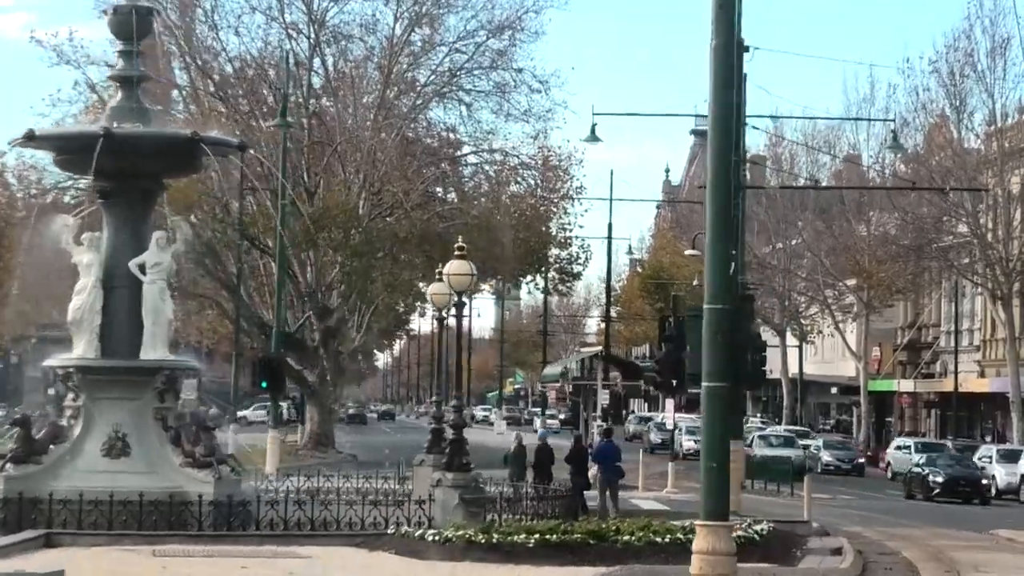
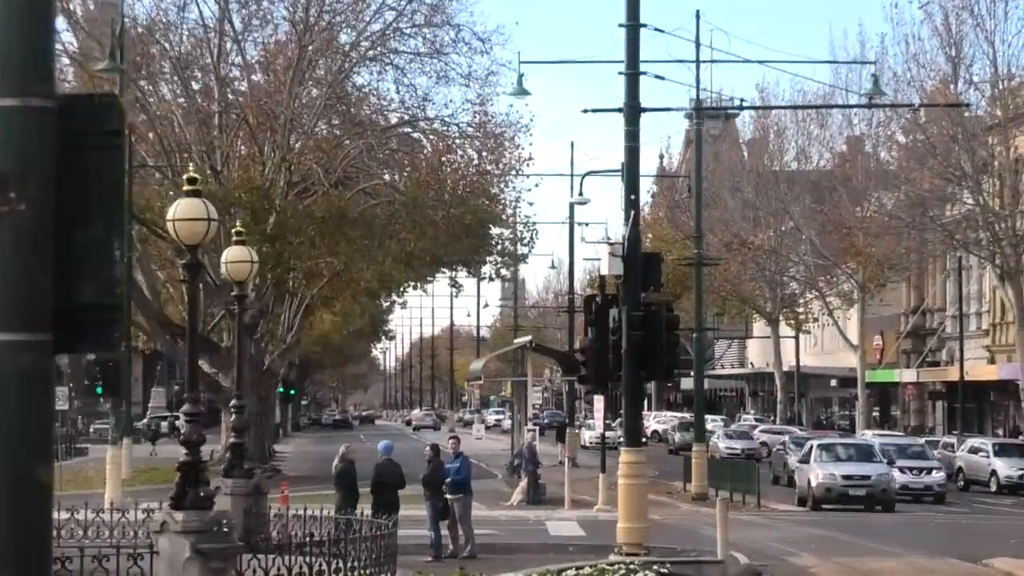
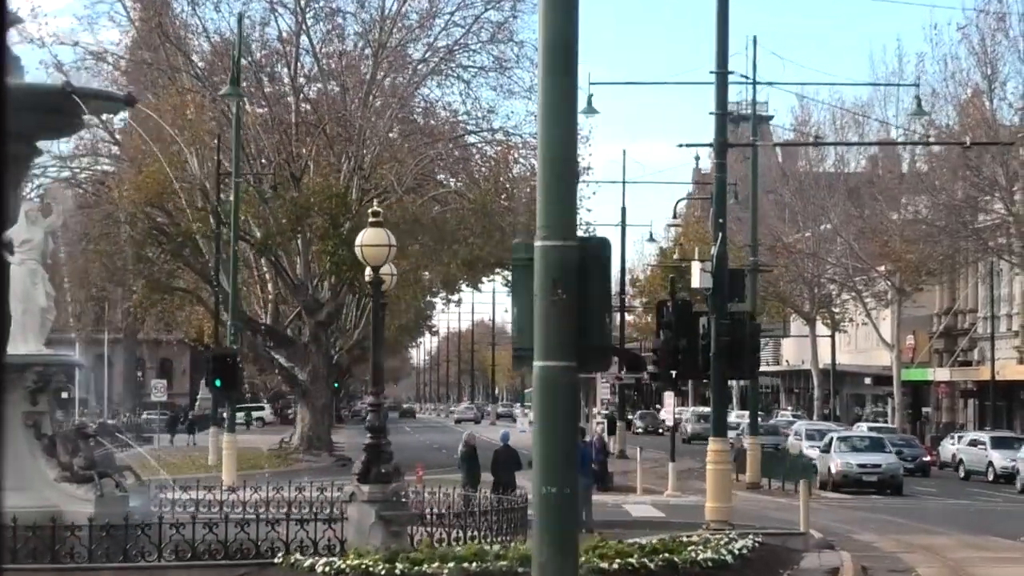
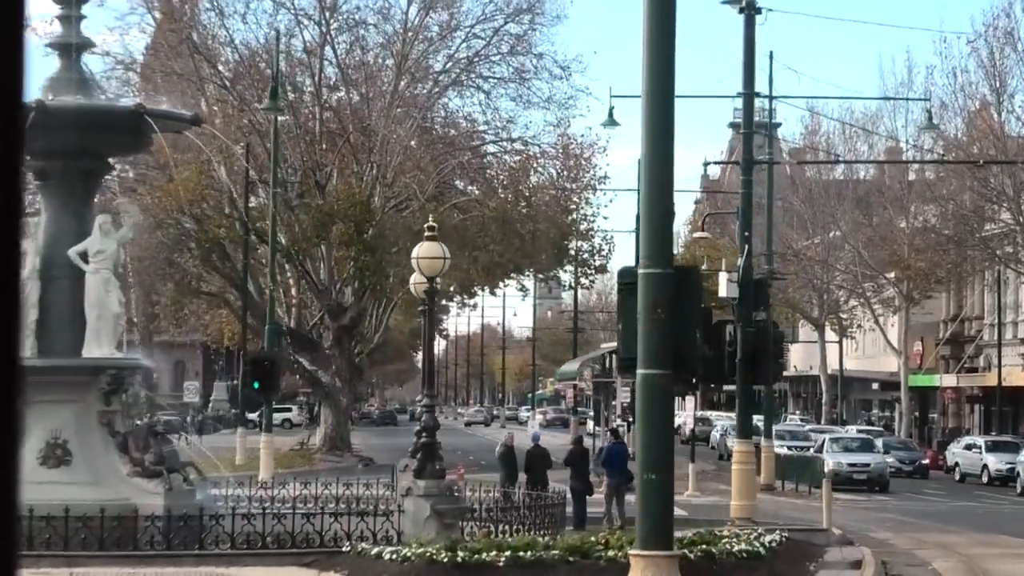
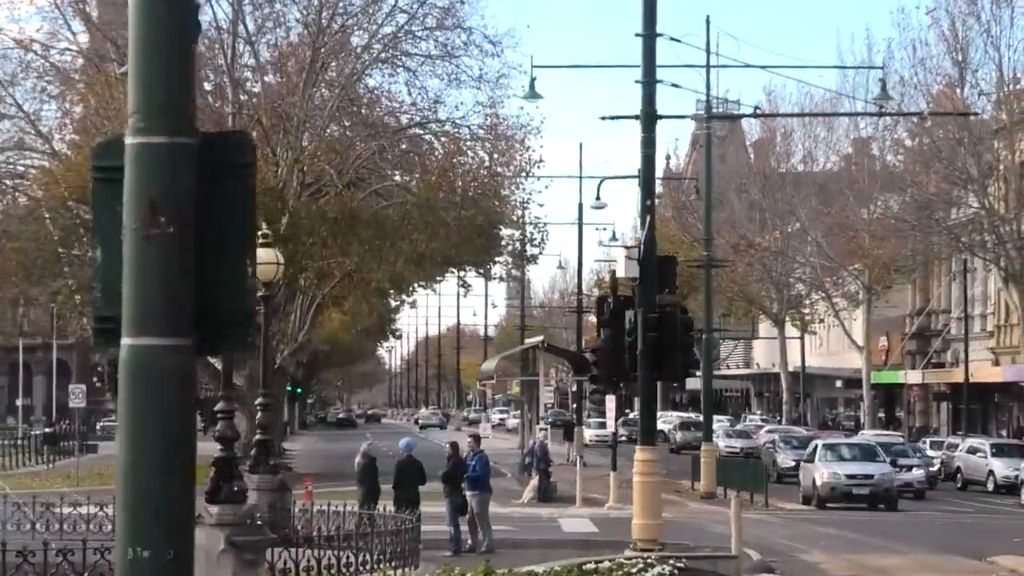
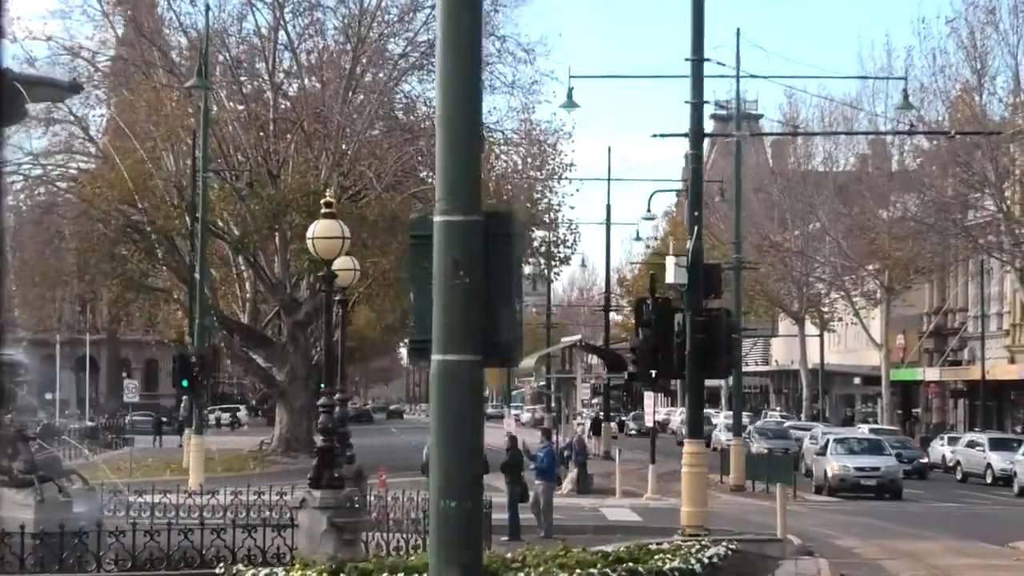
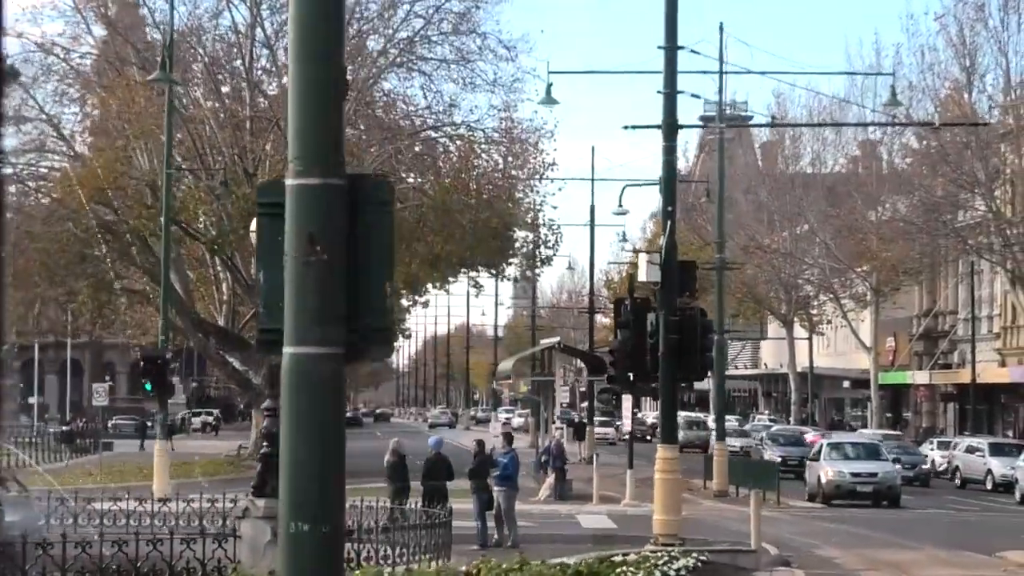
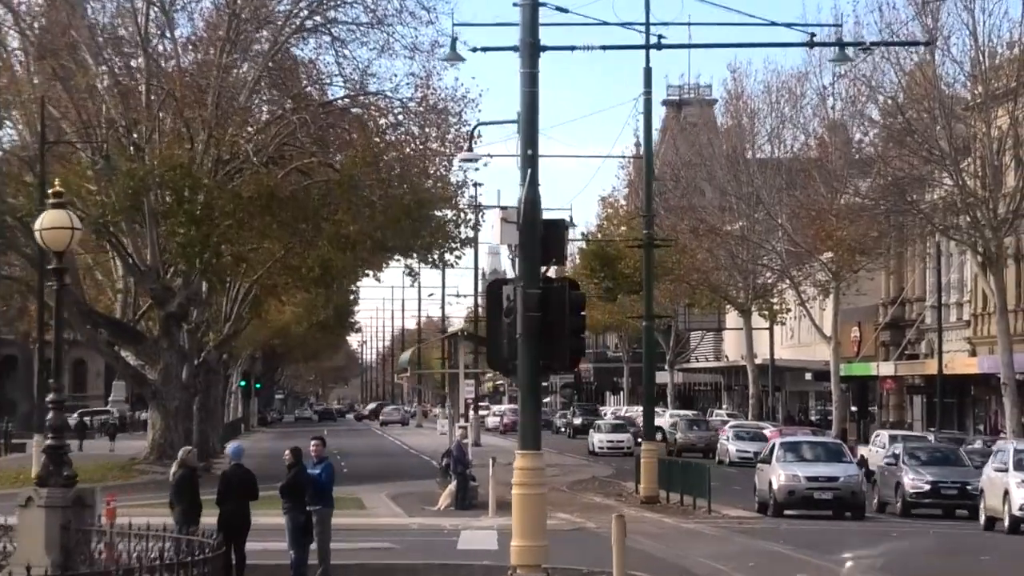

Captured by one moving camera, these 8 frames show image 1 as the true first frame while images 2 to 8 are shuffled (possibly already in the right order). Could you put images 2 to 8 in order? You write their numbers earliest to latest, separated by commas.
4, 3, 6, 7, 5, 2, 8
